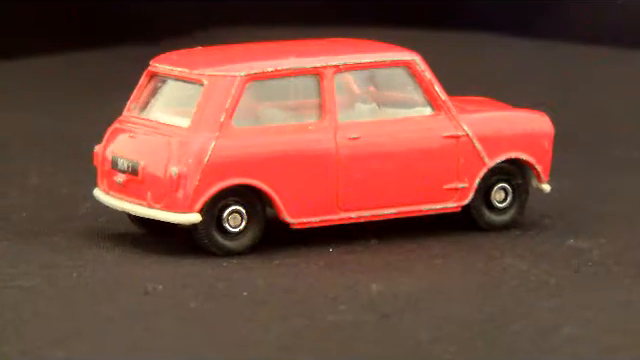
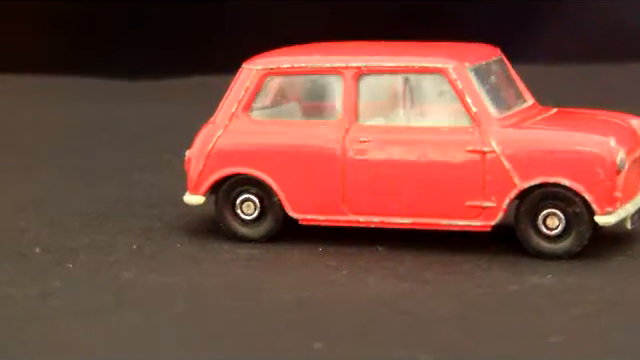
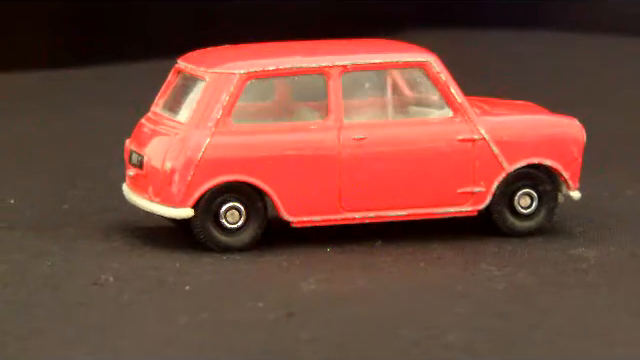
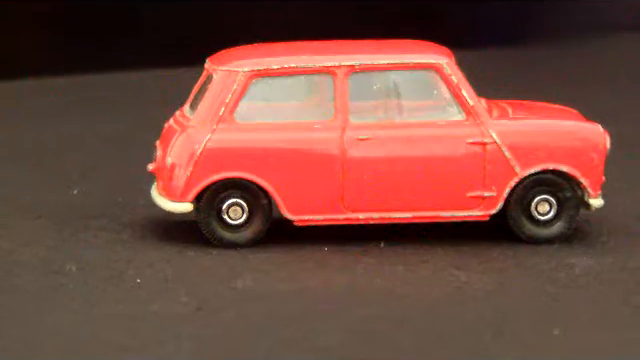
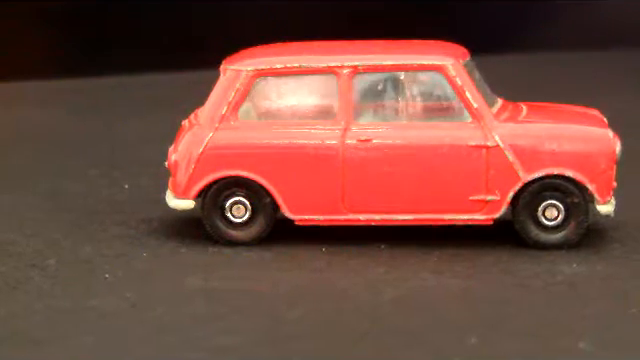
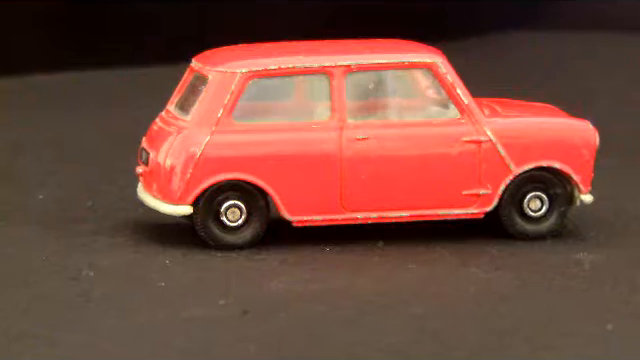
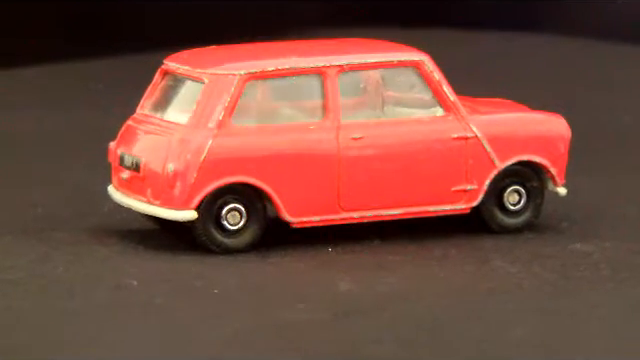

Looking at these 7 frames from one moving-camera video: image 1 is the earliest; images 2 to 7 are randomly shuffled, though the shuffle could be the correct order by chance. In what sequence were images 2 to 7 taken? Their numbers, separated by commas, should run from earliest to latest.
7, 3, 6, 4, 5, 2
